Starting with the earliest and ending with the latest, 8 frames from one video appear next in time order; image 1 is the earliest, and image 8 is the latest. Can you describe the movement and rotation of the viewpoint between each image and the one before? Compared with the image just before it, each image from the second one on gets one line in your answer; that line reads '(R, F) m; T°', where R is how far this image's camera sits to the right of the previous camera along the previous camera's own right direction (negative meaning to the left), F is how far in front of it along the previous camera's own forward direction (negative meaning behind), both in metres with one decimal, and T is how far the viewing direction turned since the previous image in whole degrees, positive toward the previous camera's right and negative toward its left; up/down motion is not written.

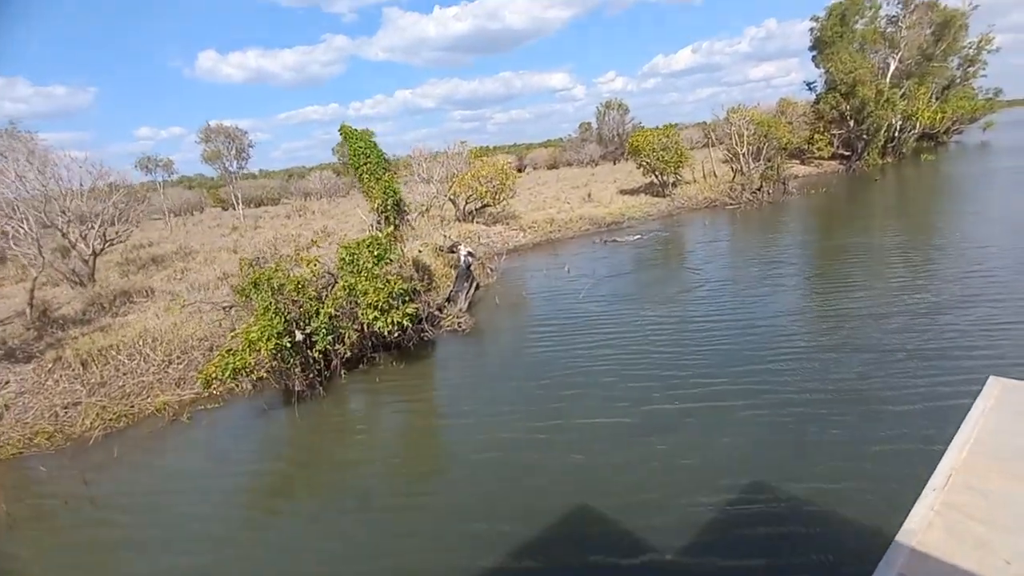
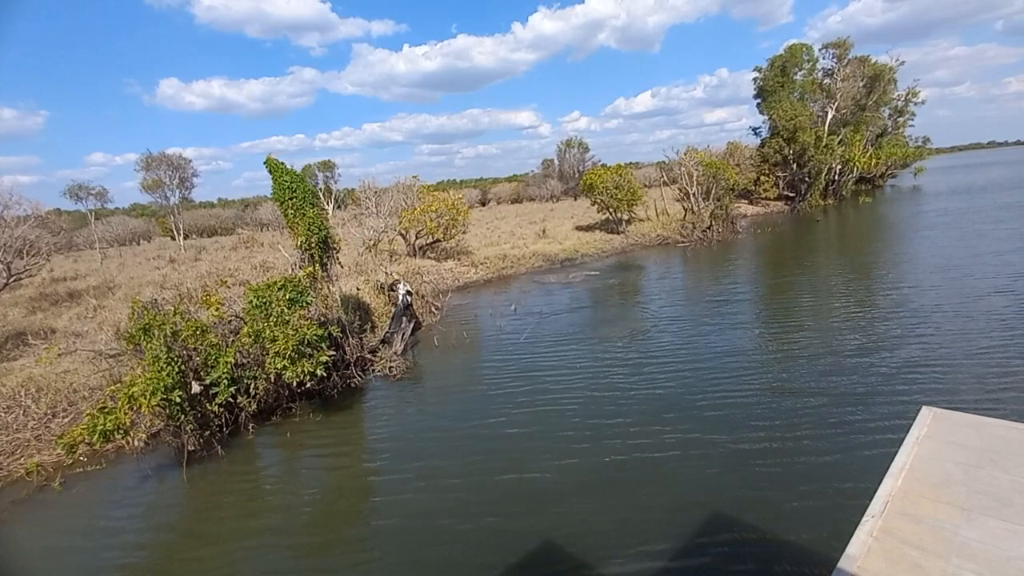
(+0.7, +0.4) m; +4°
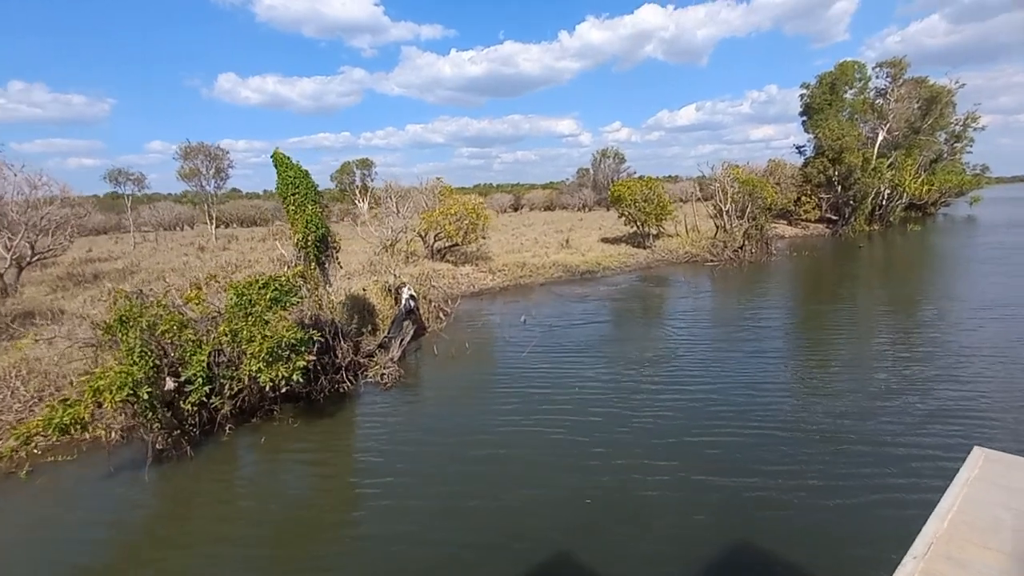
(+0.6, +0.5) m; -4°
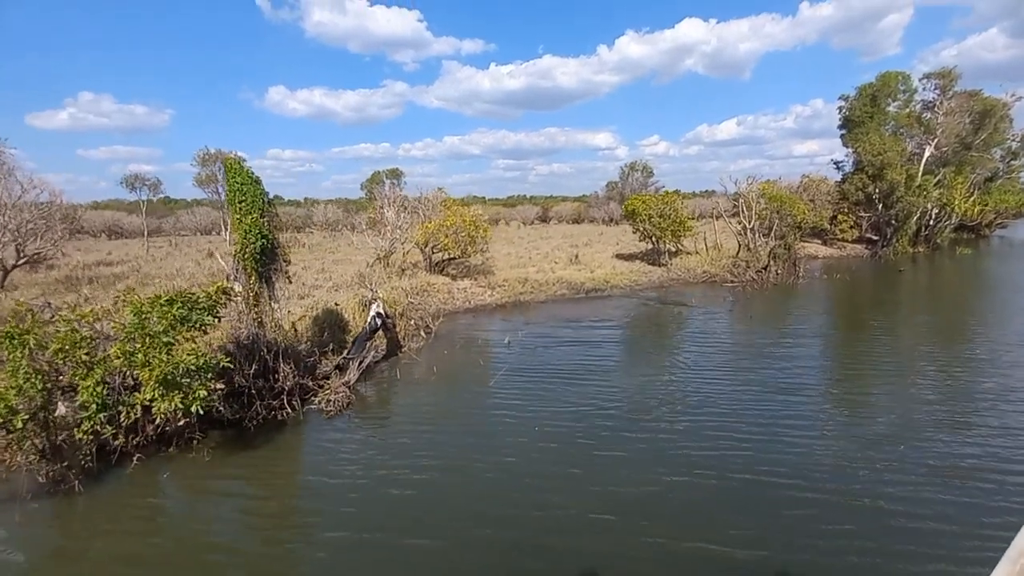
(+1.3, +1.1) m; -4°
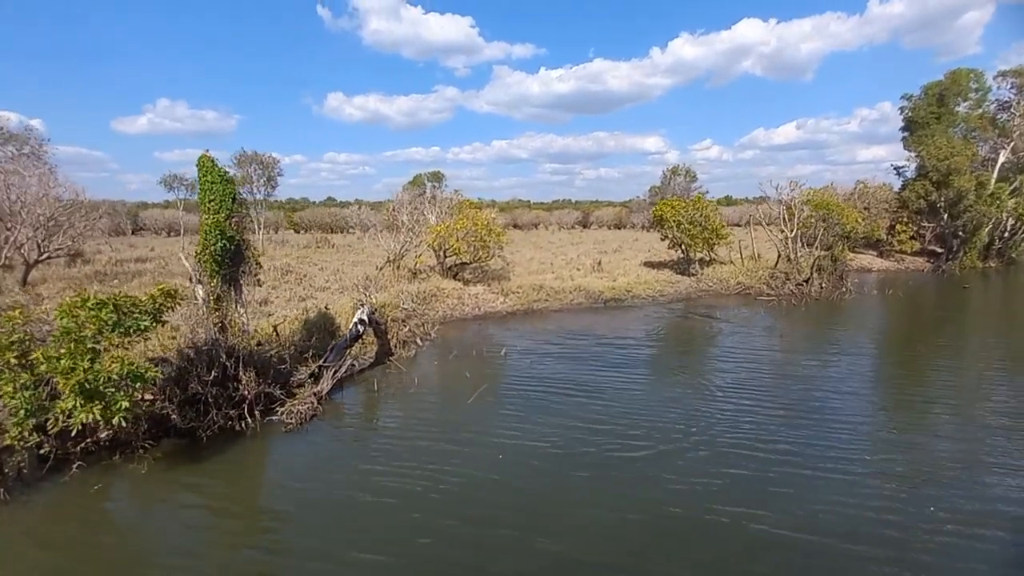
(+1.2, +0.8) m; -5°
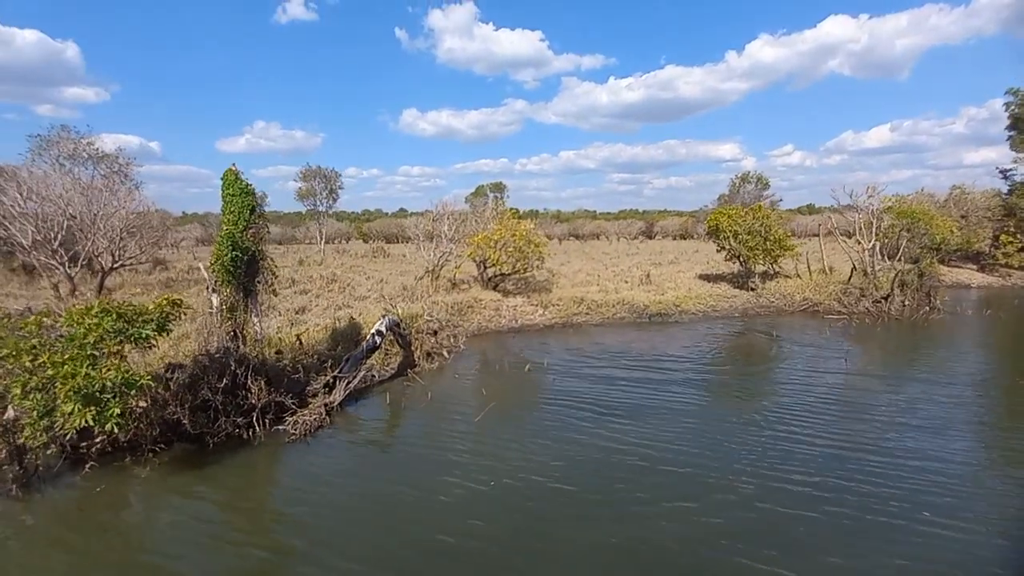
(+1.0, +0.5) m; -8°
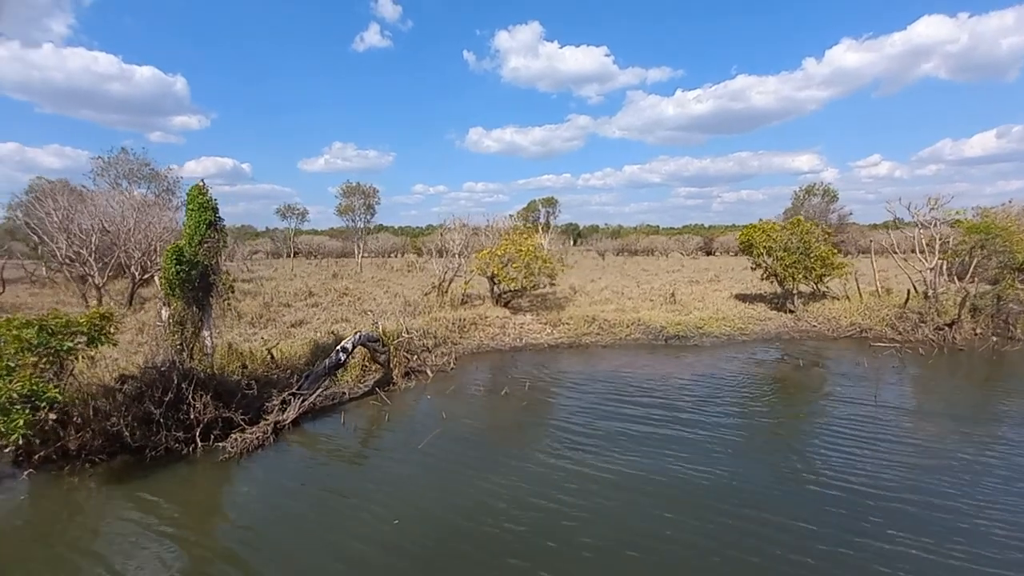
(+2.0, +0.7) m; -7°
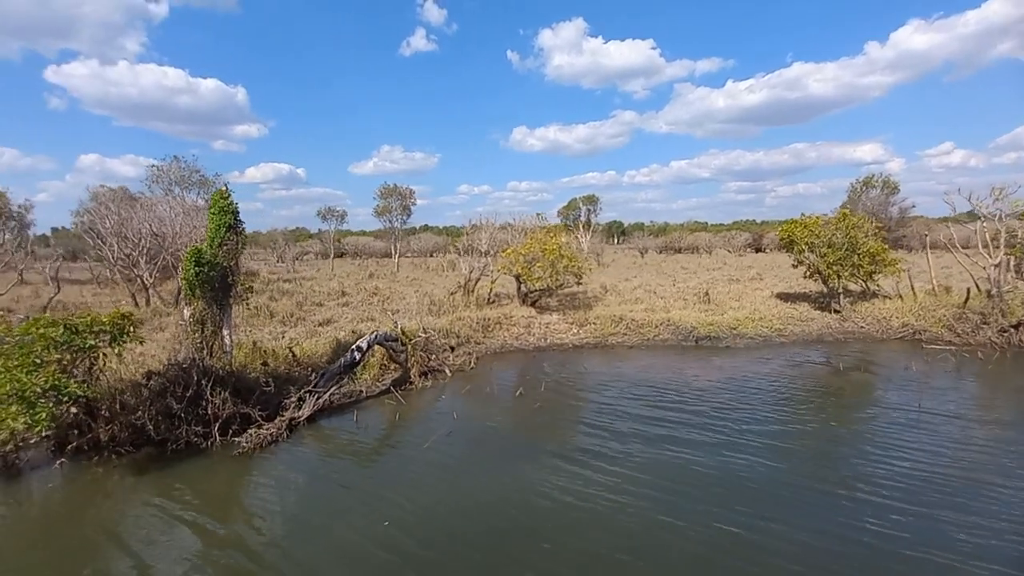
(+0.7, +0.2) m; -5°
